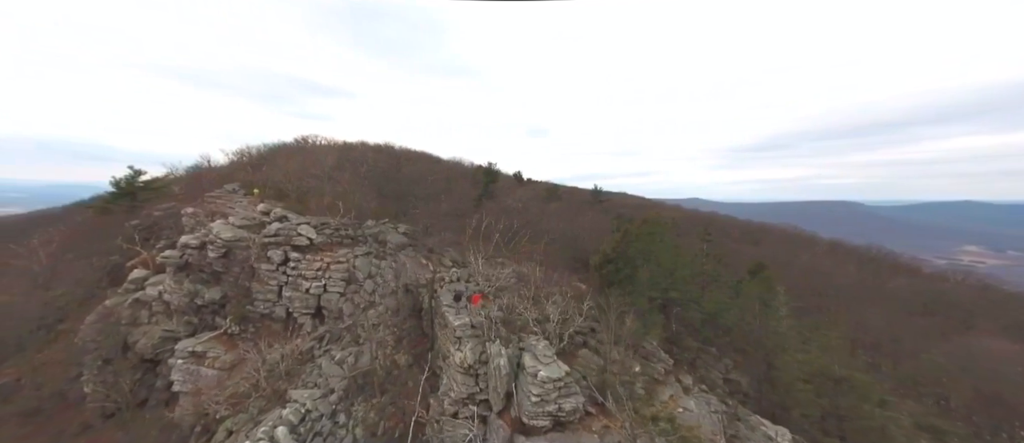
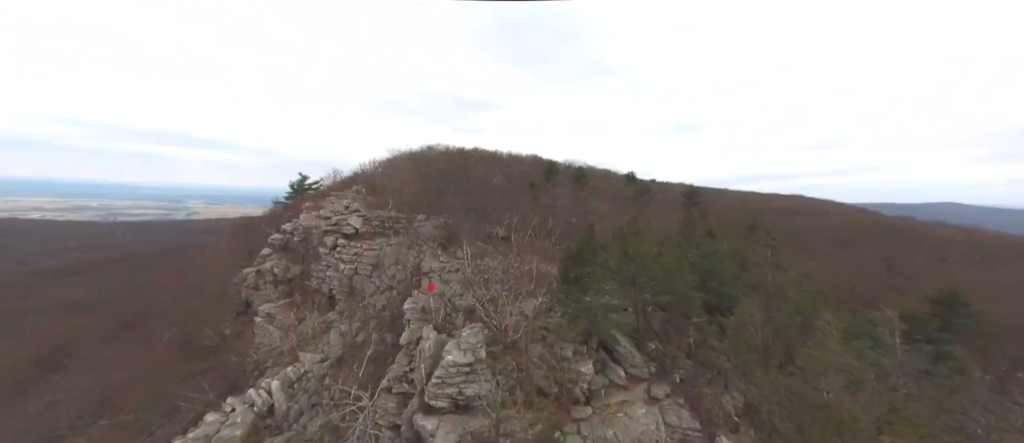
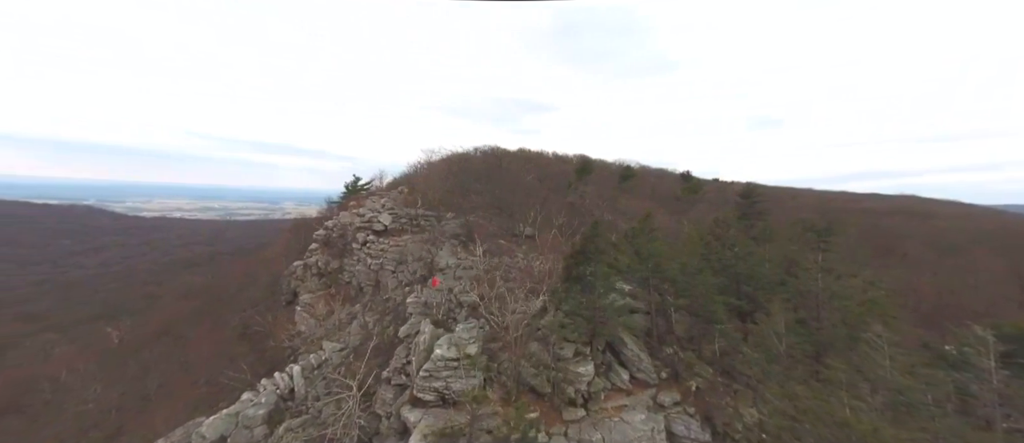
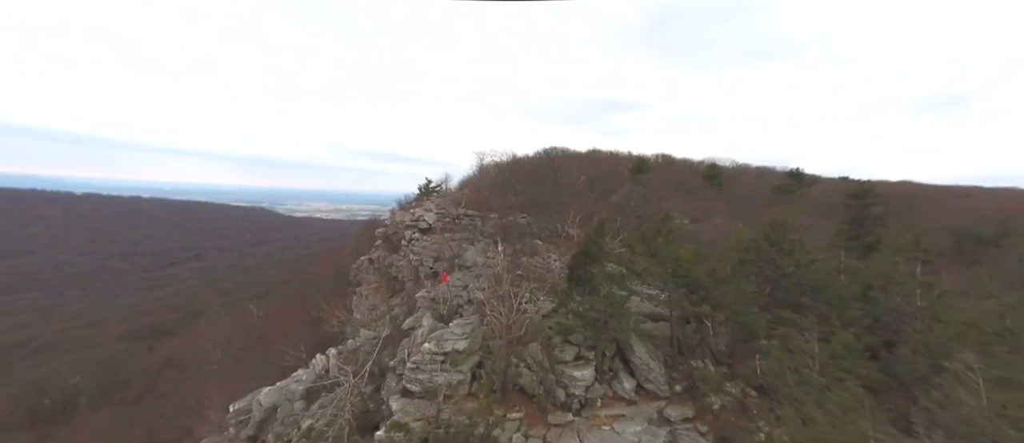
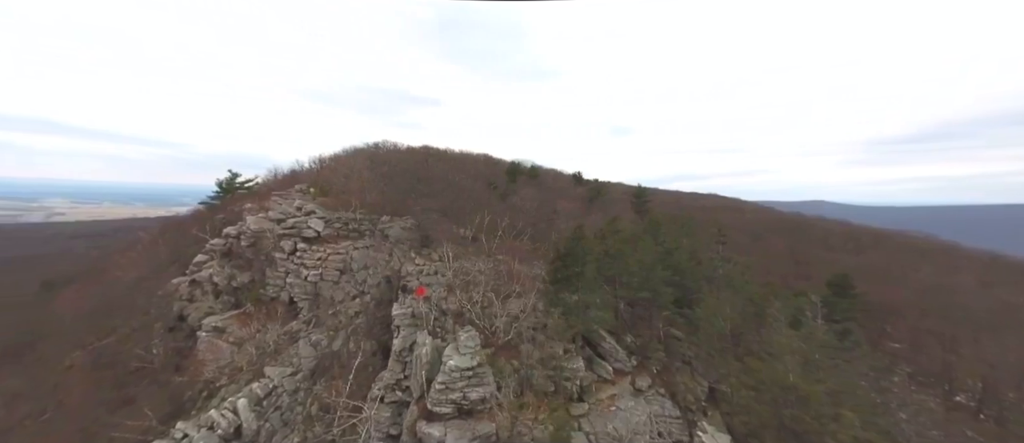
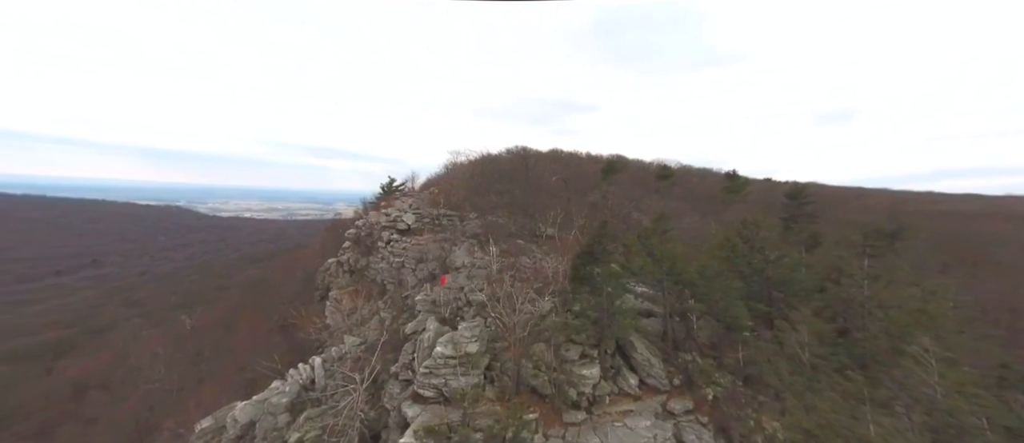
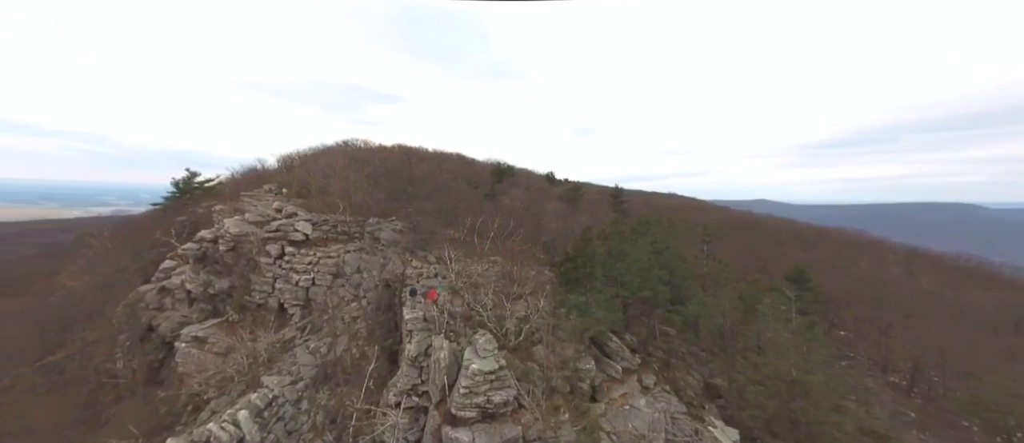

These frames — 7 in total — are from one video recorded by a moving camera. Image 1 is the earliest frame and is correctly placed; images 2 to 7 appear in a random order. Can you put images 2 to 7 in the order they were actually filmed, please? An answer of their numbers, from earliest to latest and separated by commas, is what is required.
7, 5, 2, 3, 6, 4
